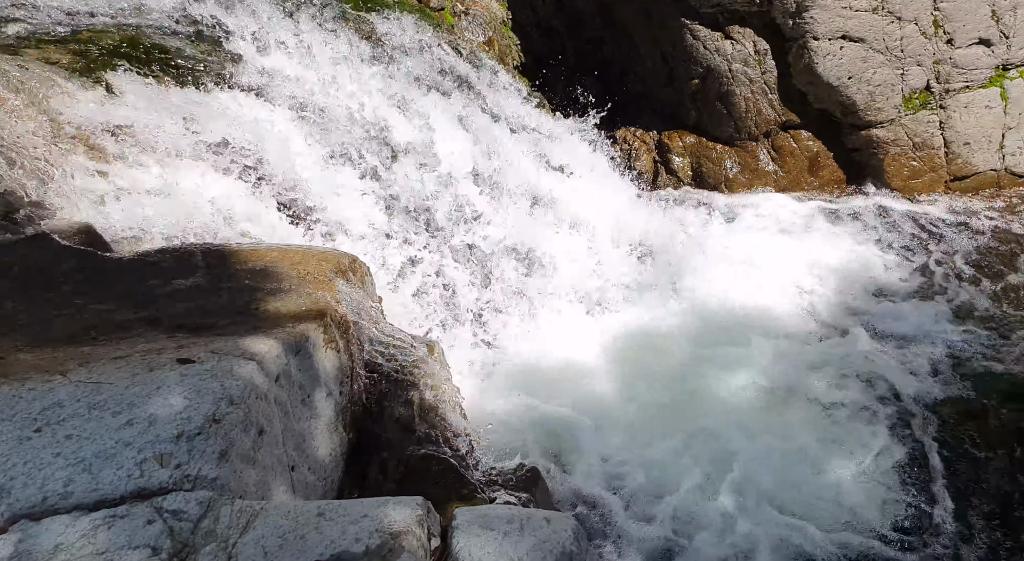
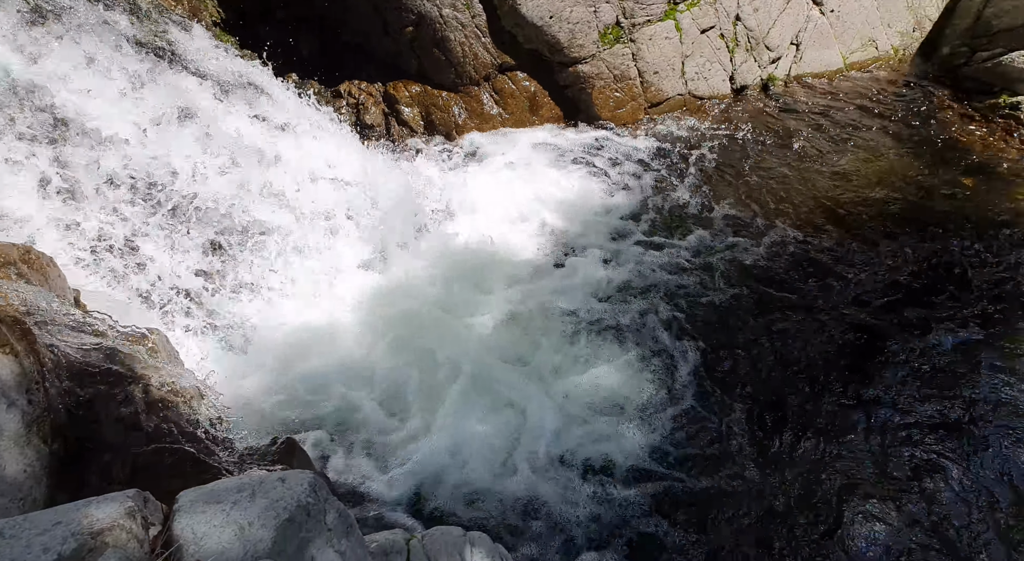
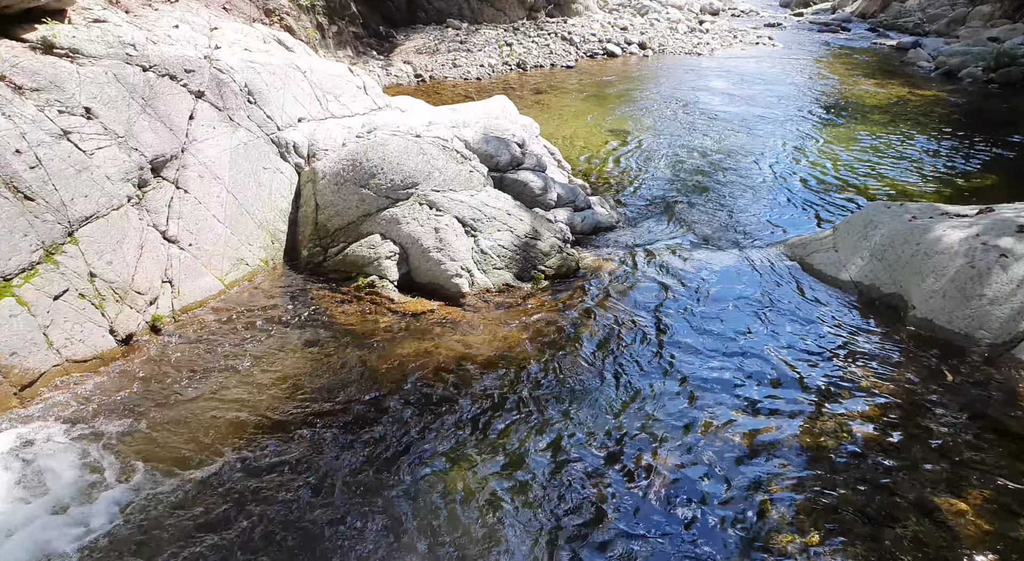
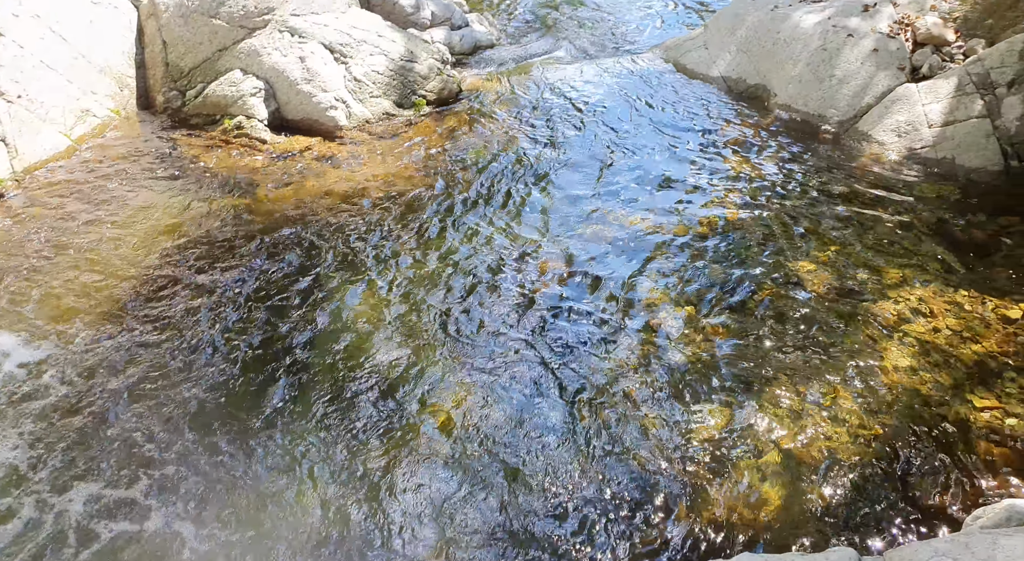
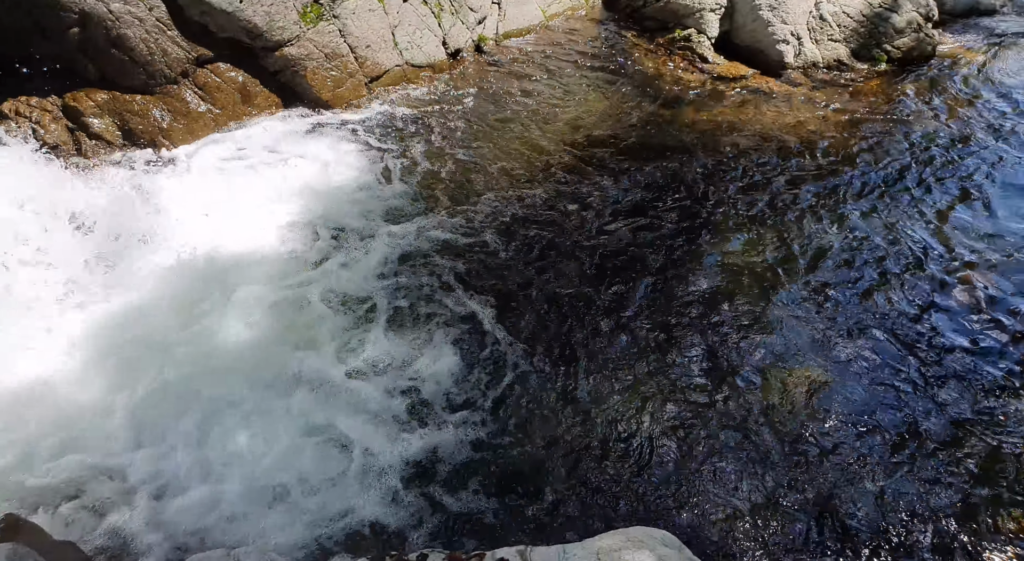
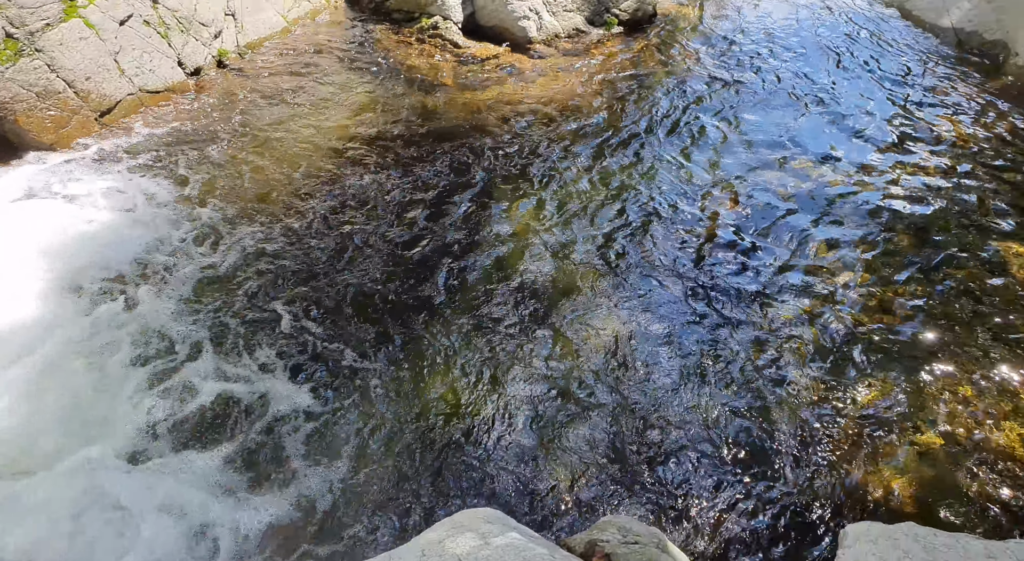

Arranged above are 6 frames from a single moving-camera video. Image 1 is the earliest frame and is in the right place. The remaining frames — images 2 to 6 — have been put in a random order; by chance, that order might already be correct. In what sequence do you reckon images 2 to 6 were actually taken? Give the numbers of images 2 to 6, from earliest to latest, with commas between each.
2, 5, 6, 4, 3
